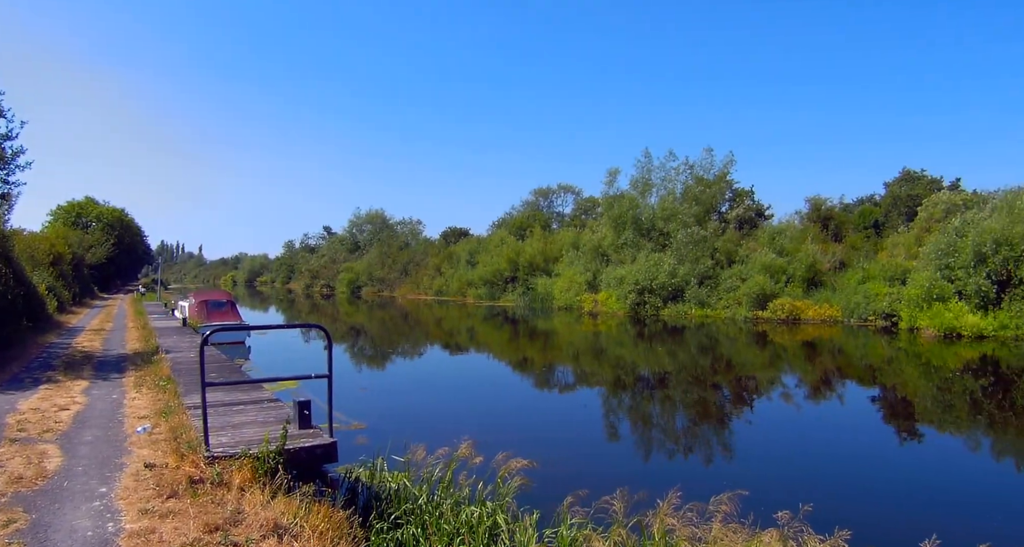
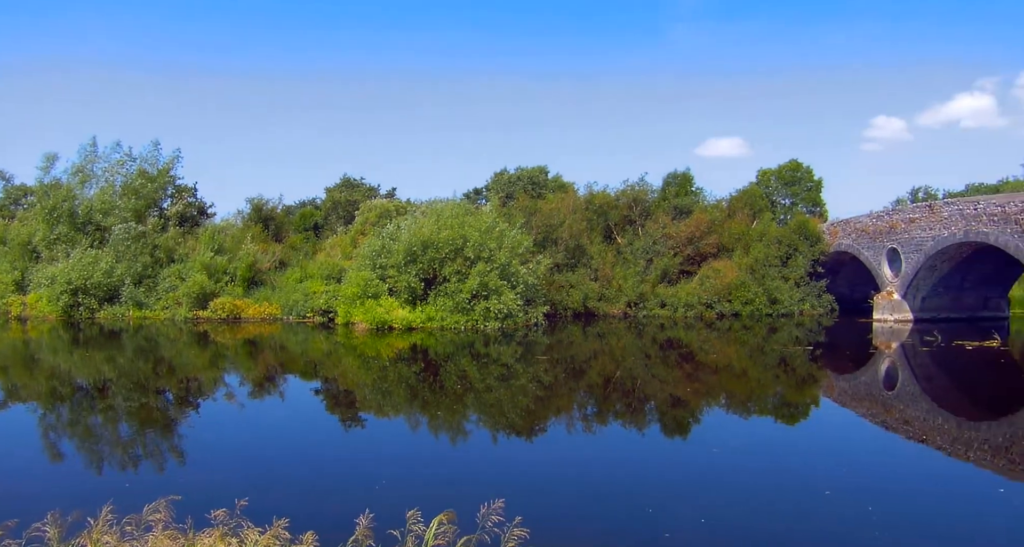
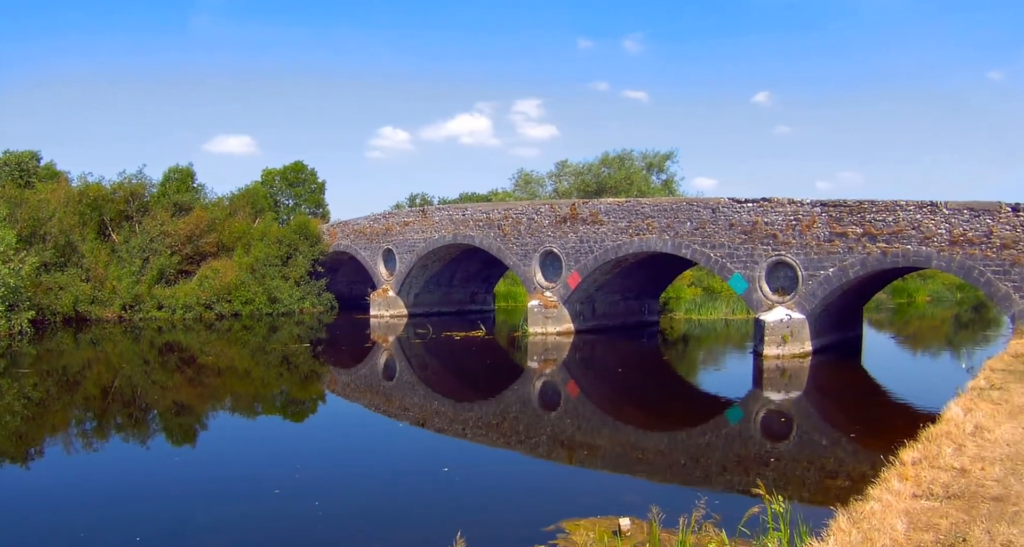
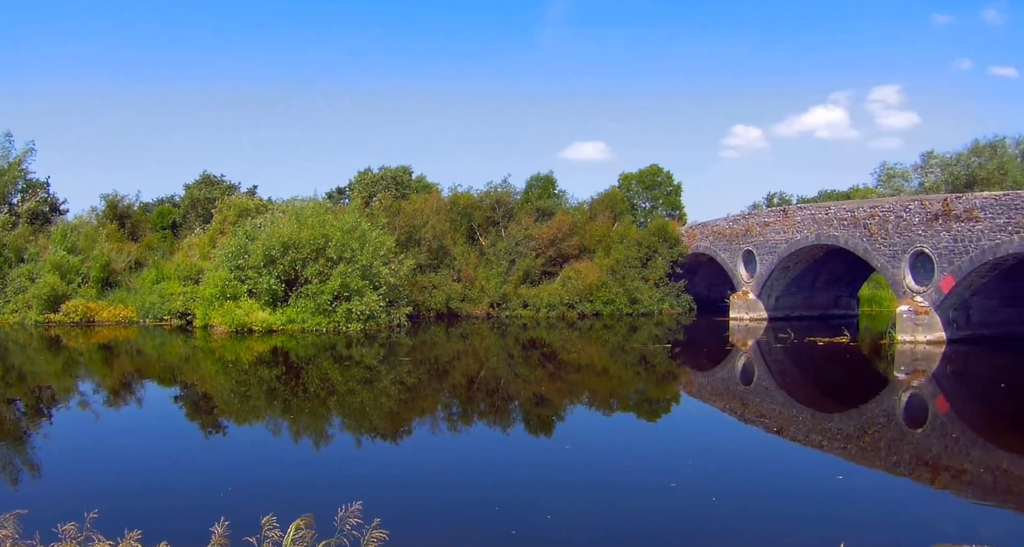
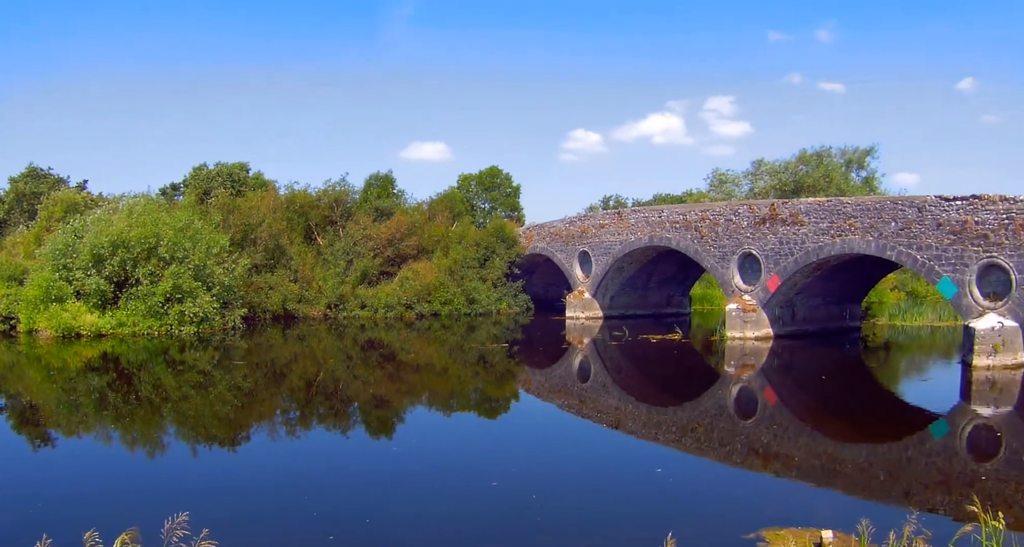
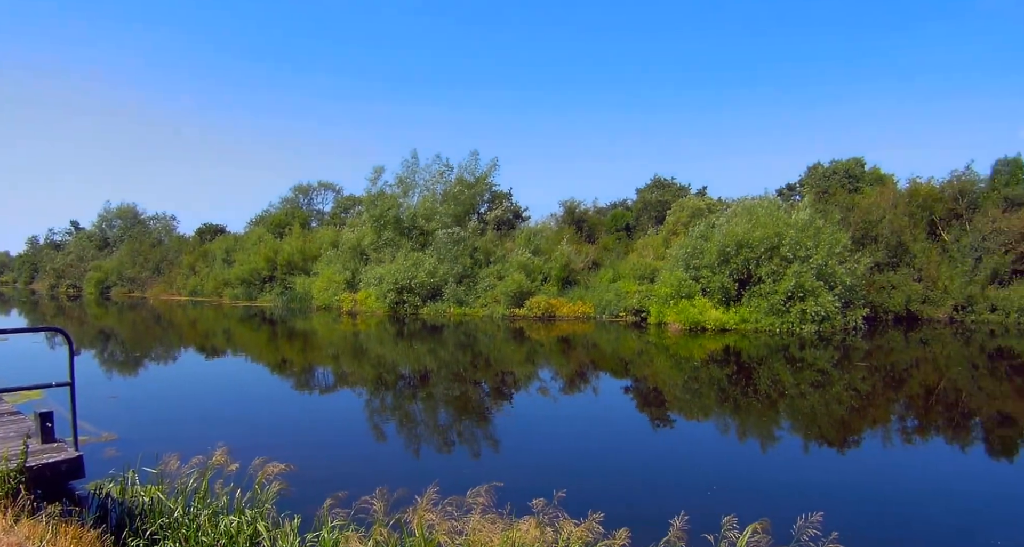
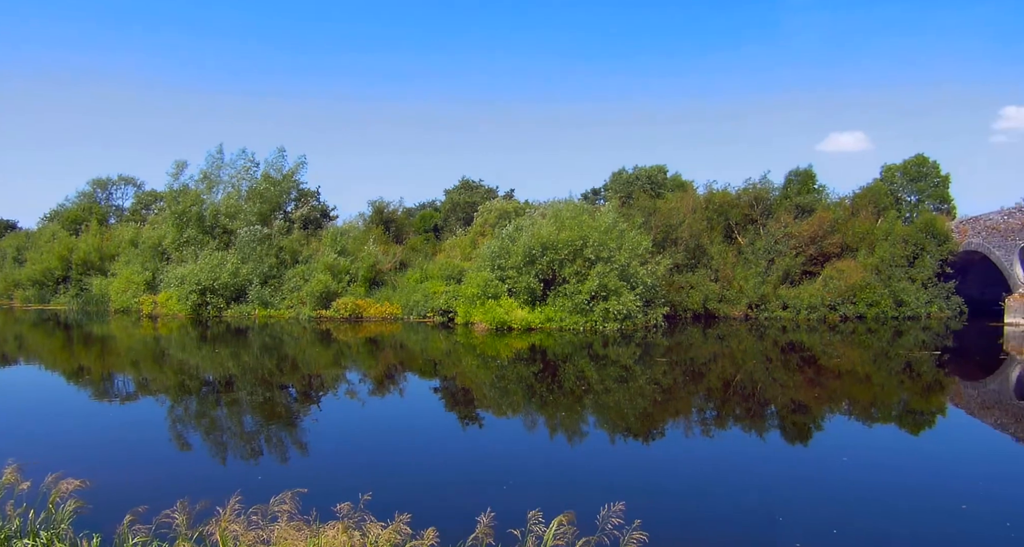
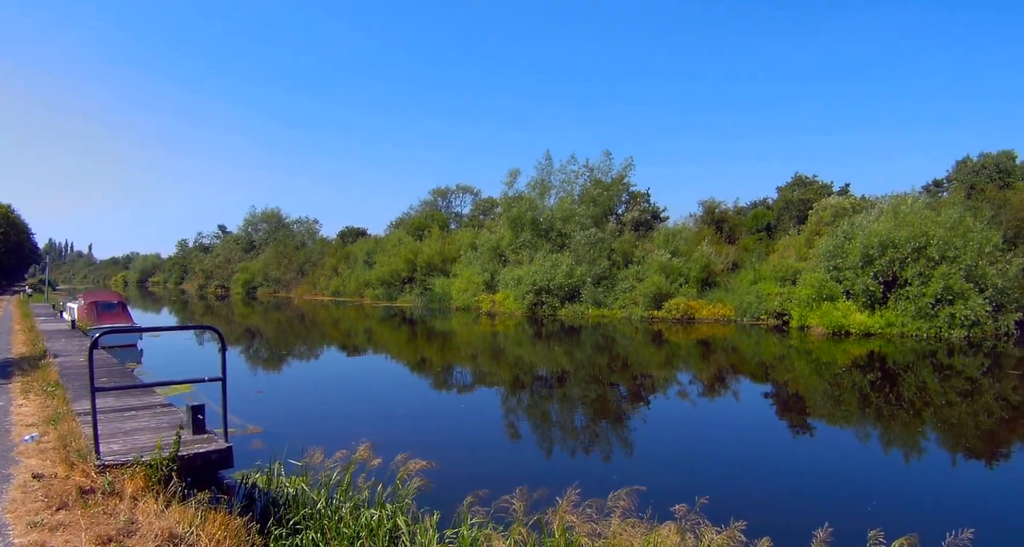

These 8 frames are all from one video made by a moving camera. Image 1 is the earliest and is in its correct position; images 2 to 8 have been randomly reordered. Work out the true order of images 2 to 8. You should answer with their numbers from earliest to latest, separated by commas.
8, 6, 7, 2, 4, 5, 3
